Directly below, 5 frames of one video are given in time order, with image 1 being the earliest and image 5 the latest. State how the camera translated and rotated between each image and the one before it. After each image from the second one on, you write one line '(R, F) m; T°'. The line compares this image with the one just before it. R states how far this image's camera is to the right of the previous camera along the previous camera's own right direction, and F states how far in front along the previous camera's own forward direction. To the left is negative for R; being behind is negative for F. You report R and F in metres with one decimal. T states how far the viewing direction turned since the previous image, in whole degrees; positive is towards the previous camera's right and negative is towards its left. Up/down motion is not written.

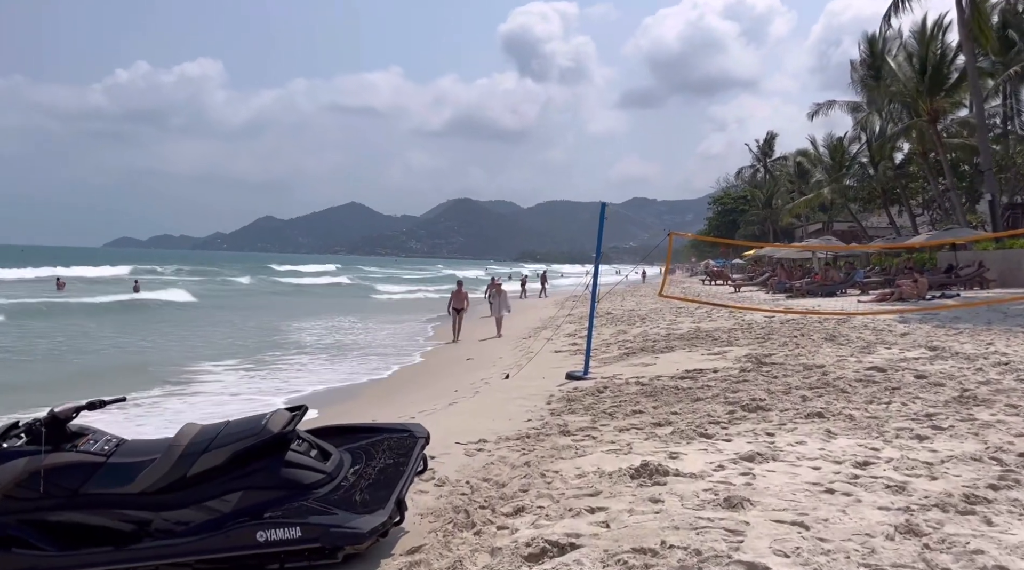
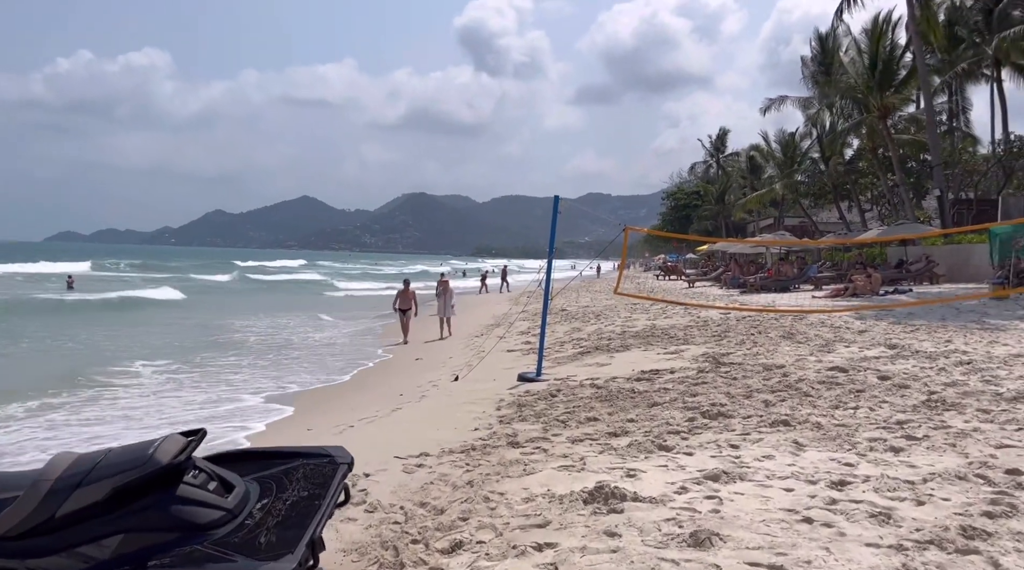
(+0.1, +0.4) m; +3°
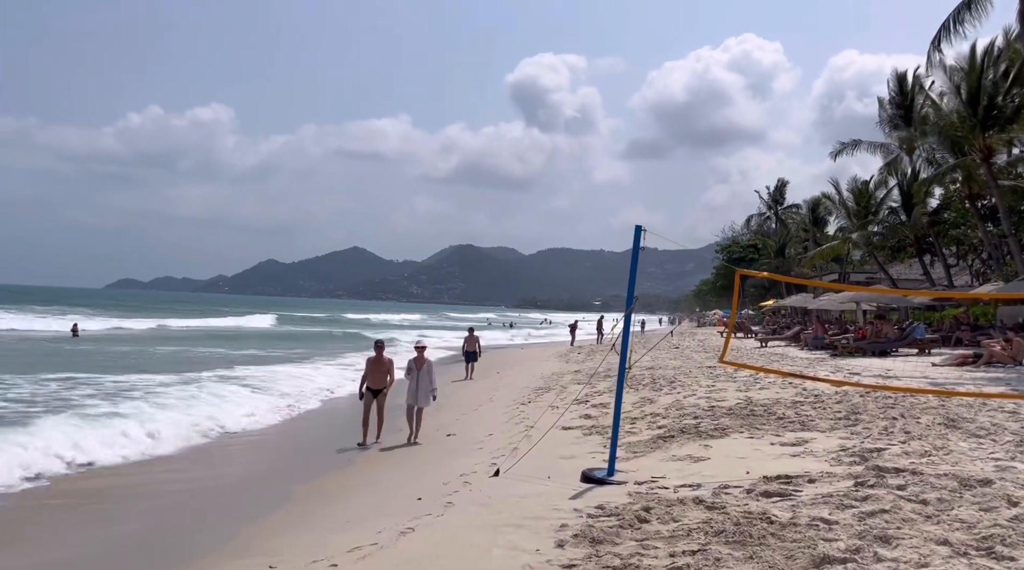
(-0.1, +2.4) m; -3°
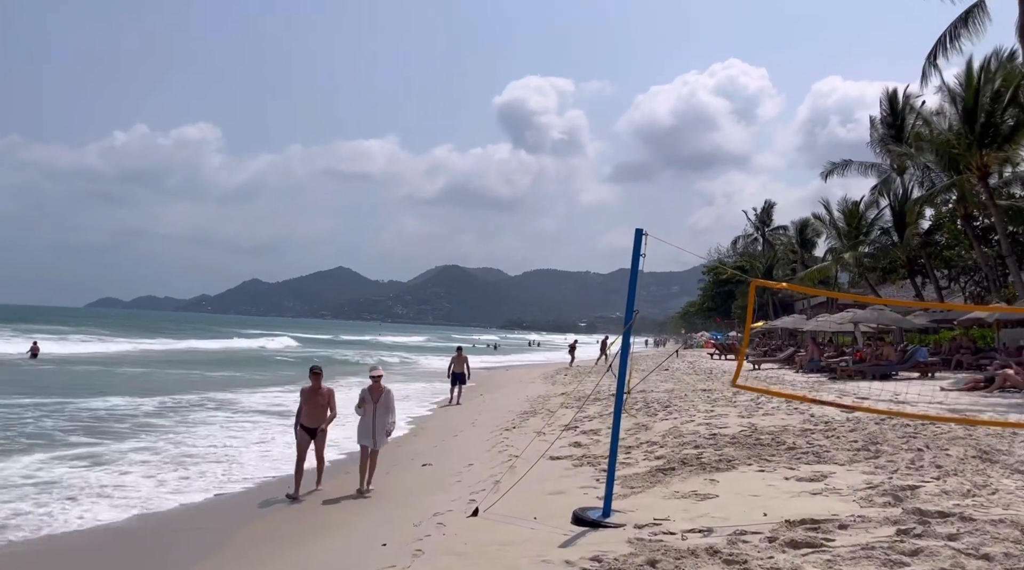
(0.0, +0.8) m; +1°
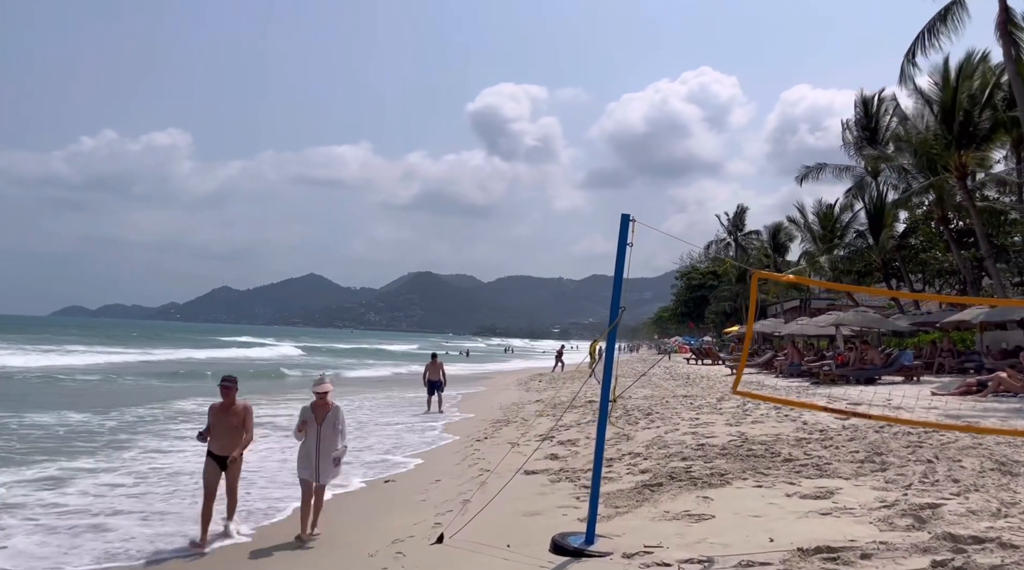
(0.0, +0.7) m; +2°
